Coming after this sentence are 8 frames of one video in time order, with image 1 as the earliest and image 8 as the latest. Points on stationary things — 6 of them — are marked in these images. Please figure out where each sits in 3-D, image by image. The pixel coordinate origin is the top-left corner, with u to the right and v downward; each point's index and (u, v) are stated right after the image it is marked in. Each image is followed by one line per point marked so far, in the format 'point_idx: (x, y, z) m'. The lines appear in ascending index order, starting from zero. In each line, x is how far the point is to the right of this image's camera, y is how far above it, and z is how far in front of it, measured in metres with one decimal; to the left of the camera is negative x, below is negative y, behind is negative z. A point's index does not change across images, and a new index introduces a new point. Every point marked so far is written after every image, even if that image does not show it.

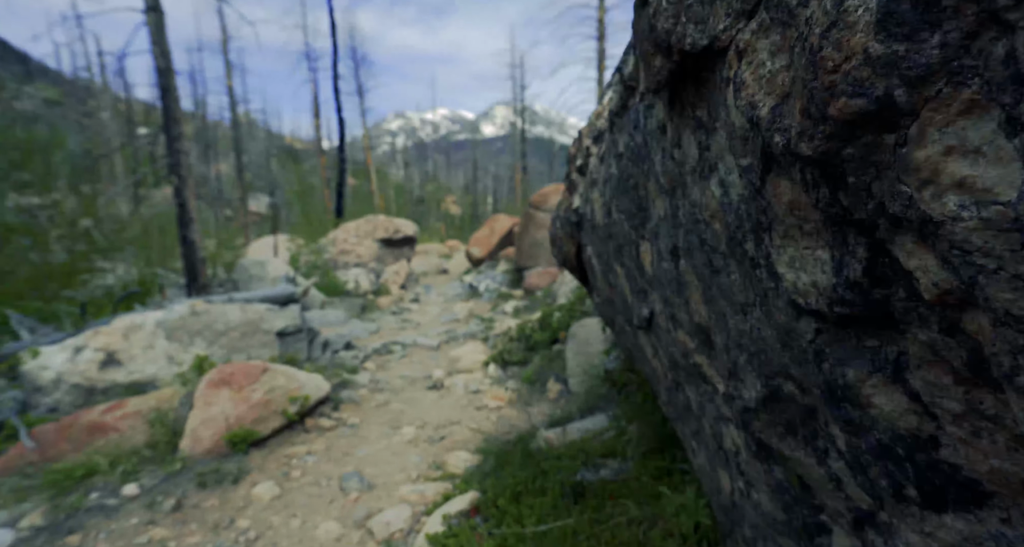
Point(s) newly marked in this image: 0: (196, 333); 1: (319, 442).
0: (-3.1, -0.6, +5.3) m
1: (-1.4, -1.2, +3.9) m
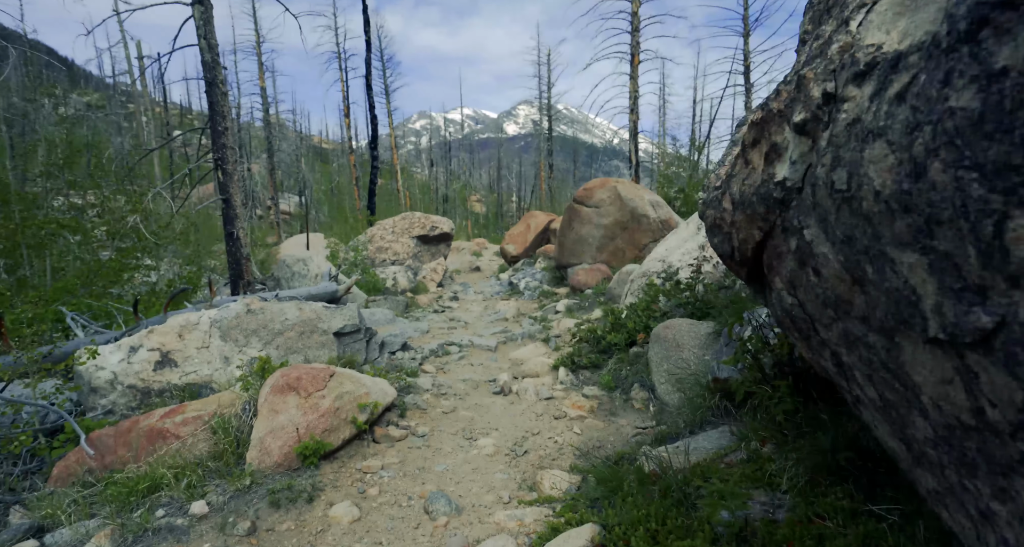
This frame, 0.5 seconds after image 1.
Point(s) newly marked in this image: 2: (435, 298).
0: (-2.4, -0.6, +5.1) m
1: (-0.8, -1.2, +3.5) m
2: (-1.9, -0.7, +13.2) m
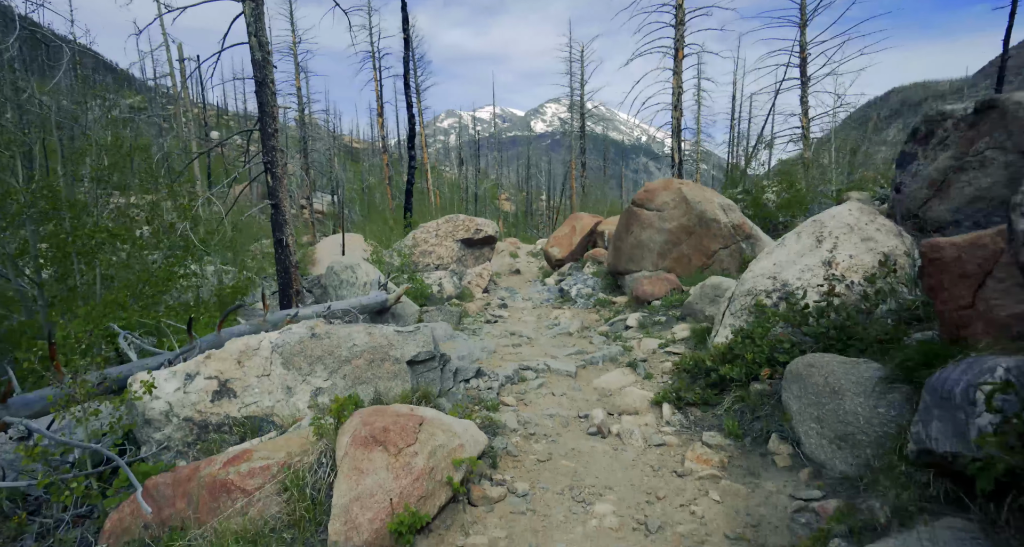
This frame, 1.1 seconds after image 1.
0: (-1.6, -0.7, +4.5) m
1: (-0.1, -1.4, +3.0) m
2: (-0.7, -0.8, +12.6) m
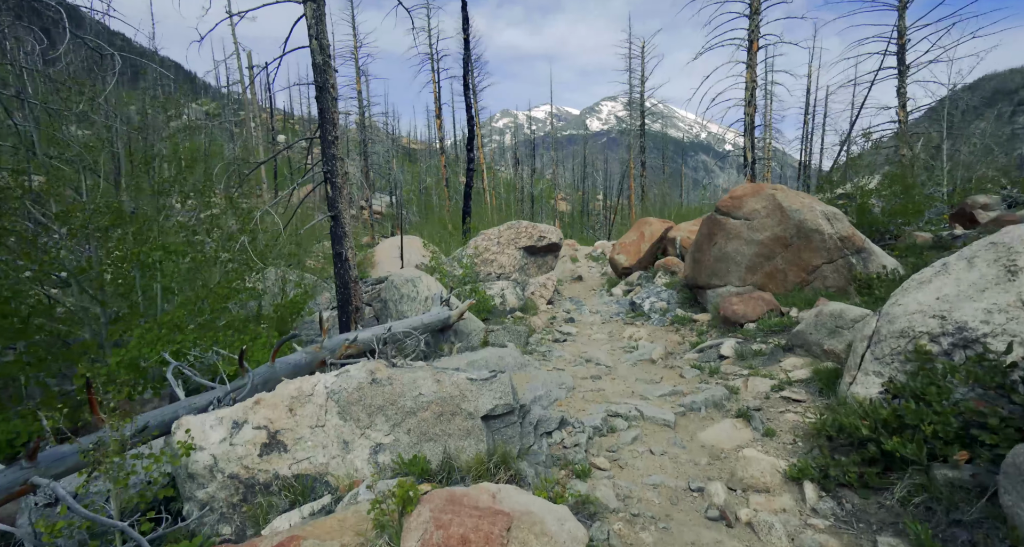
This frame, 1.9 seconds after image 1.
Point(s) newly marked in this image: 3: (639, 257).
0: (-1.0, -1.0, +3.9) m
1: (+0.4, -1.6, +2.2) m
2: (+0.8, -1.0, +11.8) m
3: (+3.9, +0.5, +16.7) m
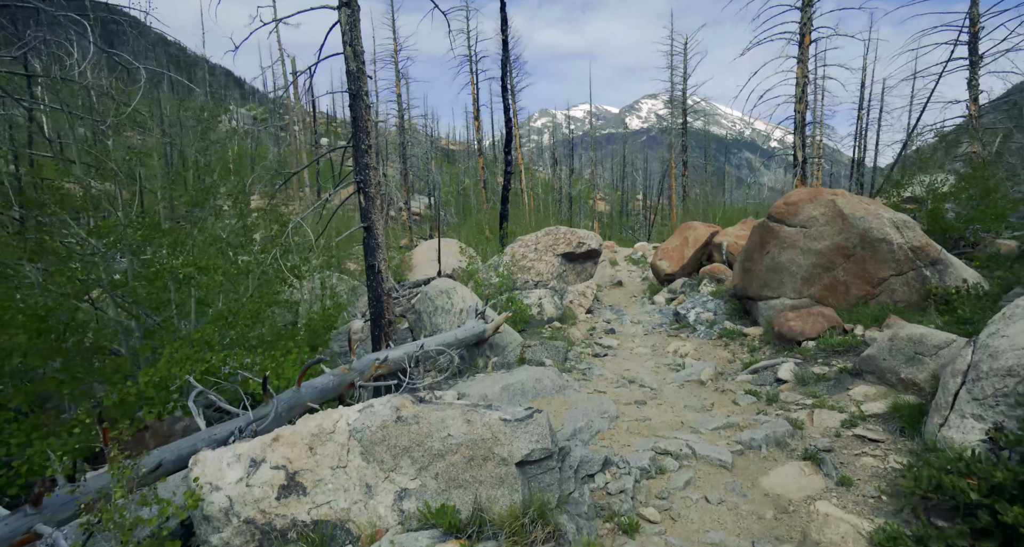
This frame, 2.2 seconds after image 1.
0: (-0.7, -1.2, +3.6) m
1: (+0.5, -1.8, +1.7) m
2: (+1.6, -1.2, +11.4) m
3: (+5.0, +0.3, +16.0) m
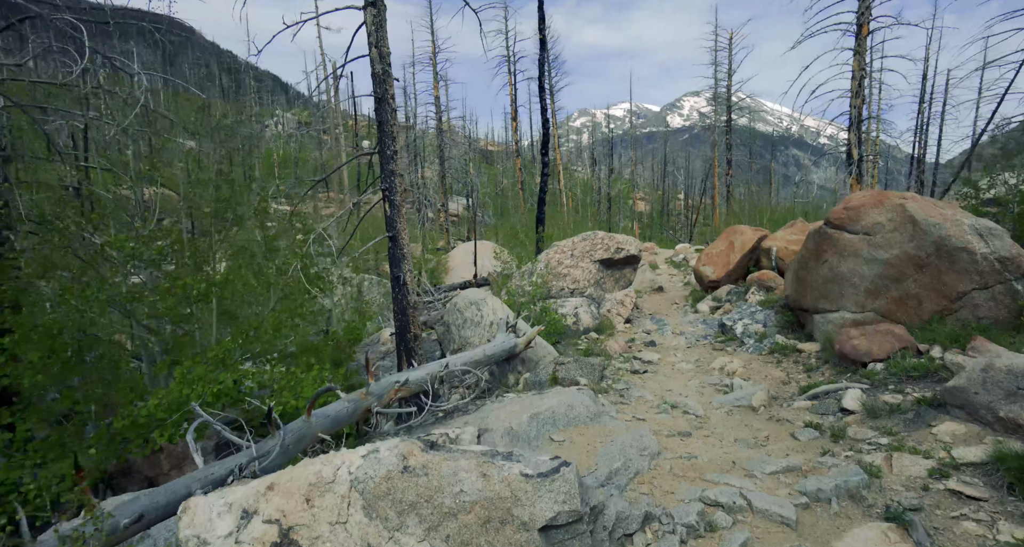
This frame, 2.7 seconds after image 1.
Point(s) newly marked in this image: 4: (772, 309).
0: (-0.6, -1.3, +3.1) m
1: (+0.5, -2.0, +1.2) m
2: (+2.2, -1.4, +10.7) m
3: (+6.0, +0.1, +15.1) m
4: (+5.3, -0.7, +11.2) m
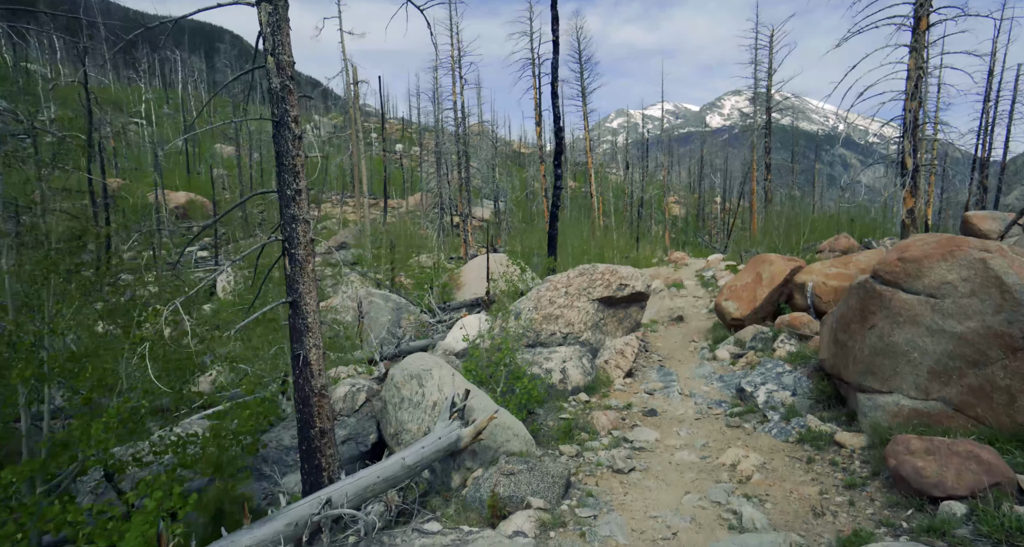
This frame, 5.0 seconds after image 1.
0: (-1.6, -2.1, +1.3) m
1: (-0.6, -2.8, -0.7) m
2: (+1.7, -2.3, +8.7) m
3: (+5.7, -0.8, +12.8) m
4: (+4.8, -1.6, +9.0) m
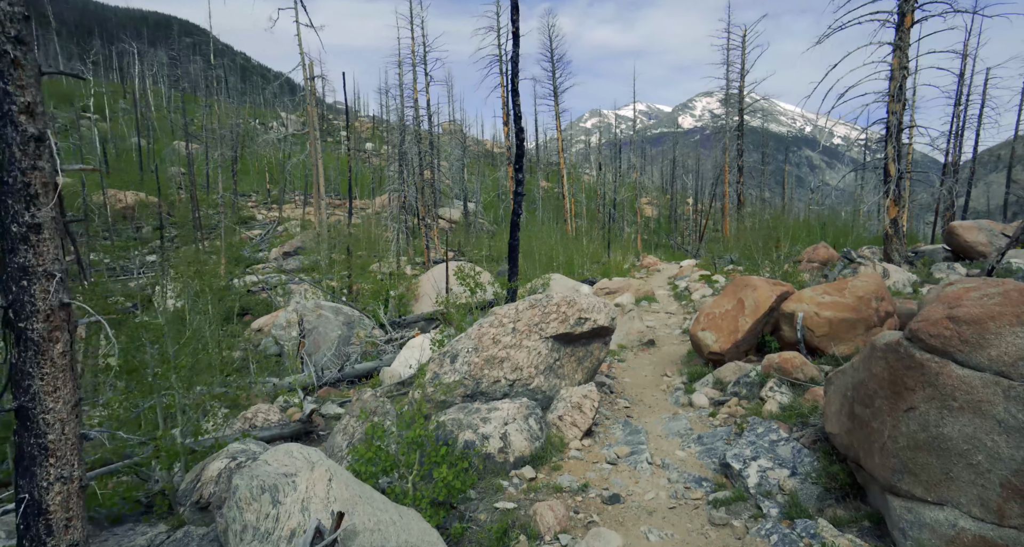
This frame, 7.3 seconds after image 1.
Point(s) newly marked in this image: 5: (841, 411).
0: (-2.2, -2.7, -0.9) m
1: (-1.1, -3.4, -2.8) m
2: (+0.7, -2.8, +6.6) m
3: (+4.5, -1.3, +10.9) m
4: (+3.8, -2.2, +7.1) m
5: (+3.7, -1.5, +6.2) m
